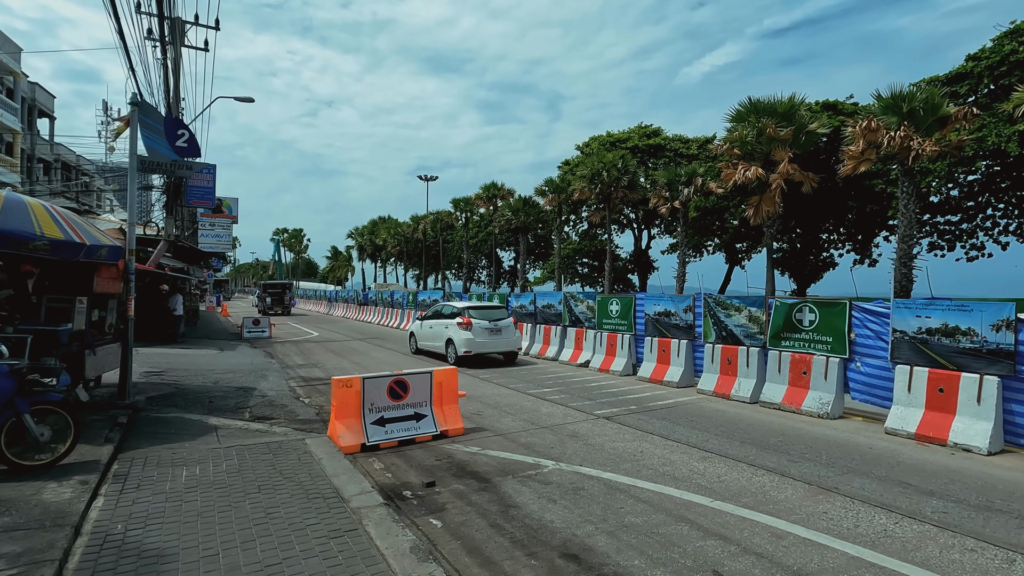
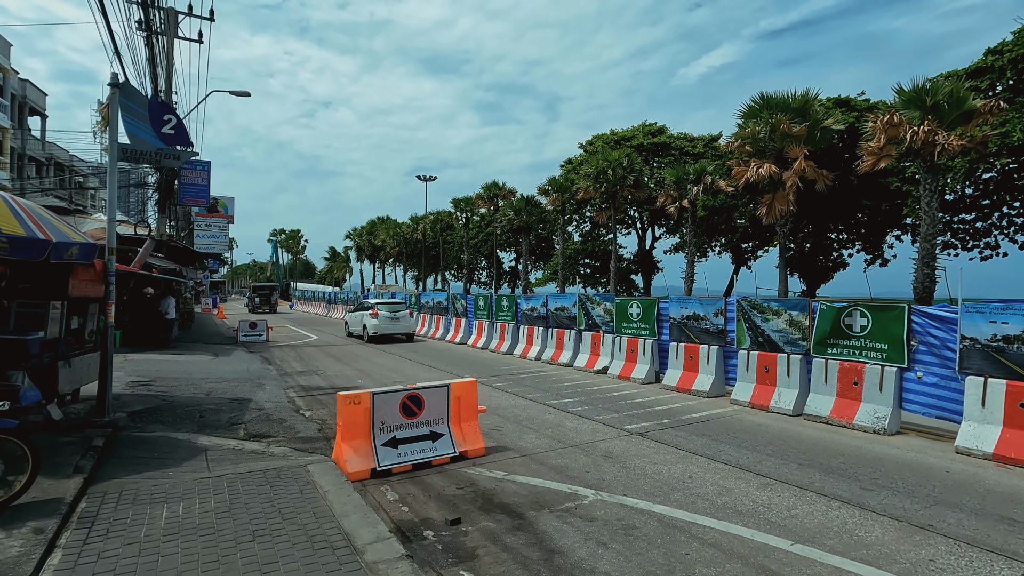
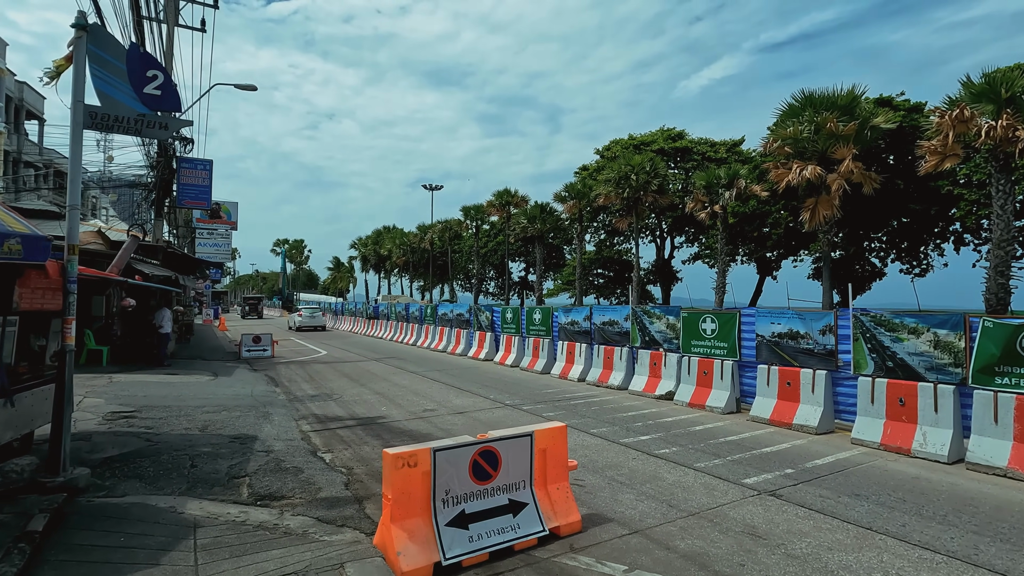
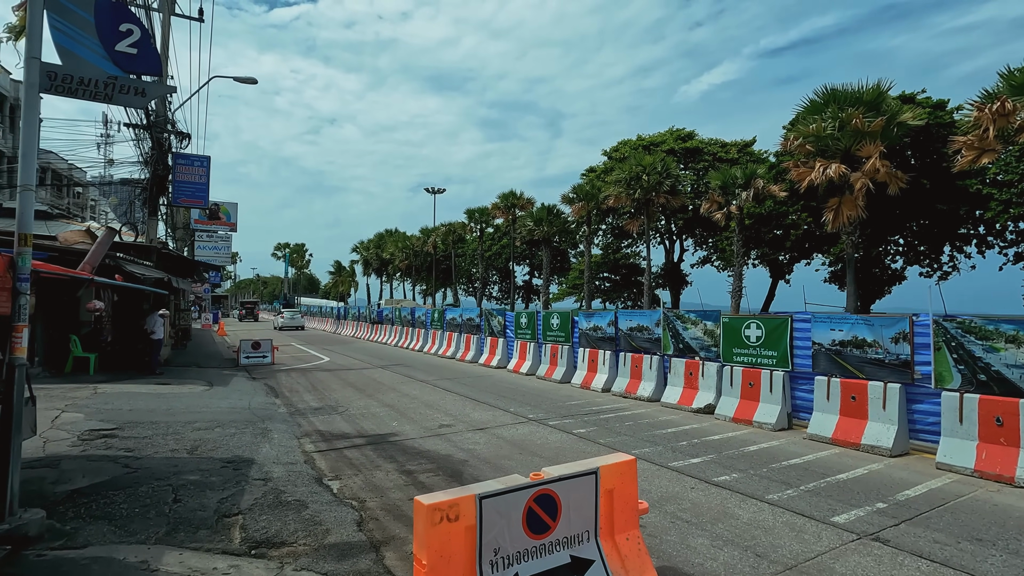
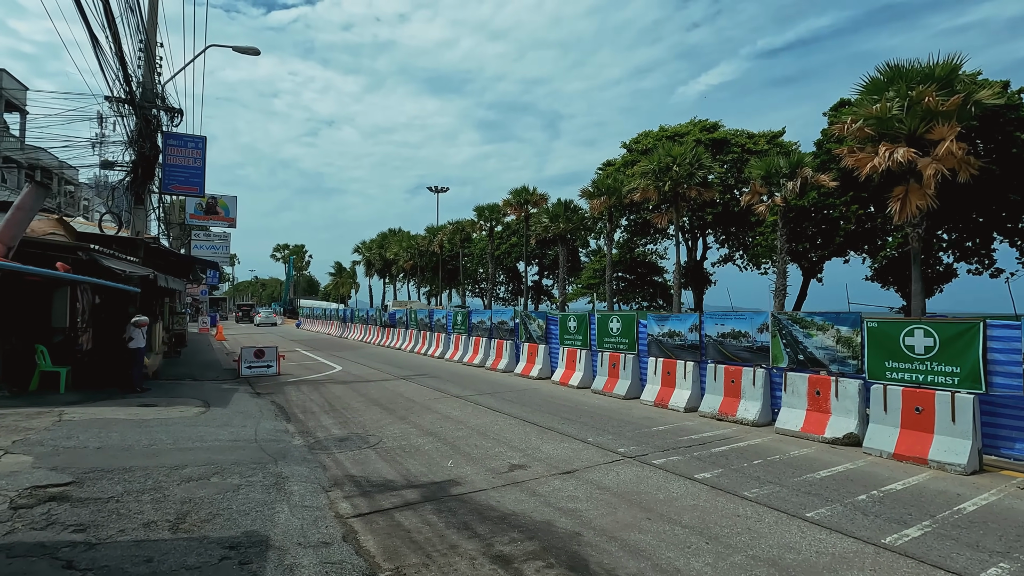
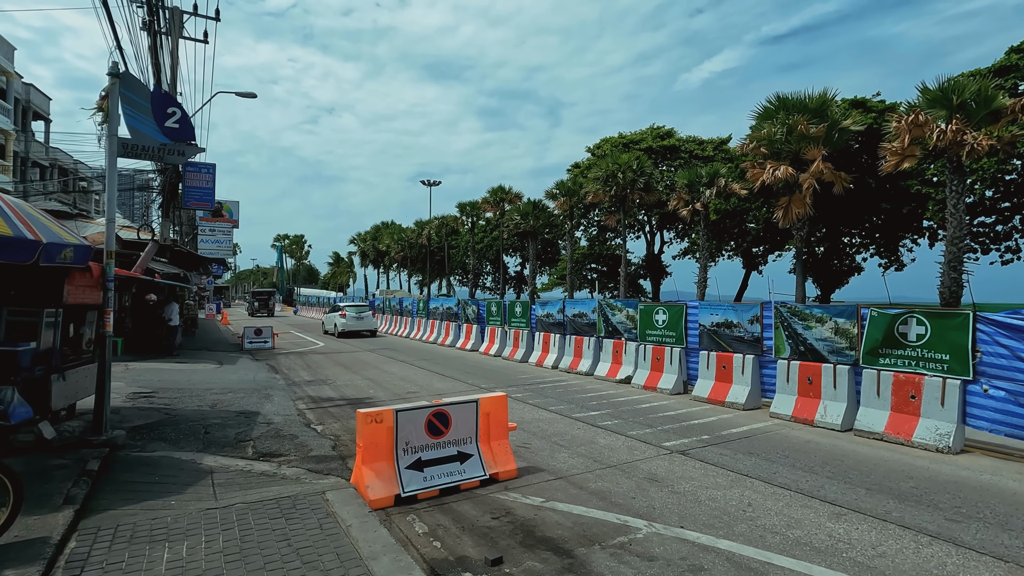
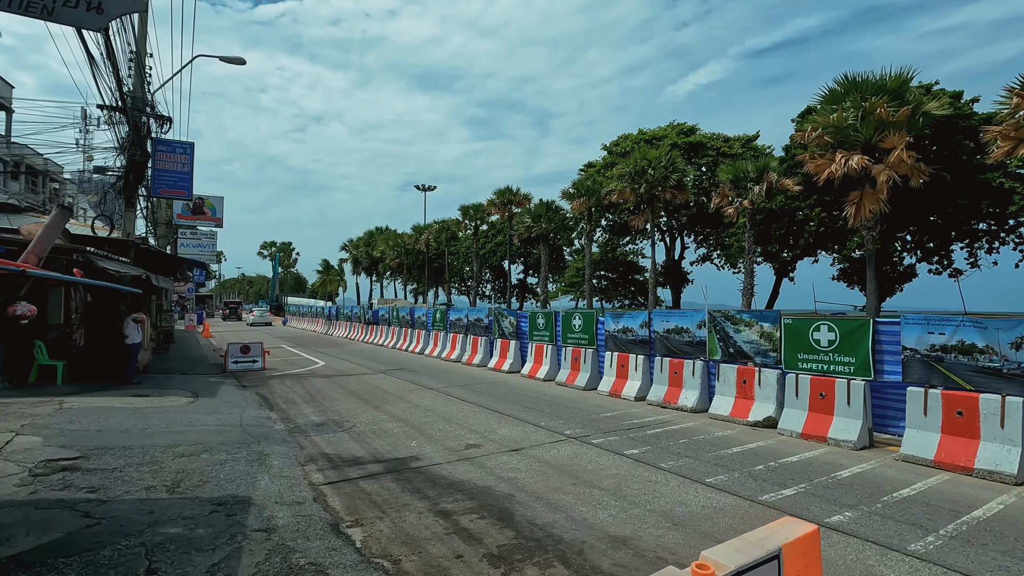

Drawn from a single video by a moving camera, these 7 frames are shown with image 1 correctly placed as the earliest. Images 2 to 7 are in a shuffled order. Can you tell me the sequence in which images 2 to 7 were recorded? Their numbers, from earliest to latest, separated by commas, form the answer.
2, 6, 3, 4, 7, 5
